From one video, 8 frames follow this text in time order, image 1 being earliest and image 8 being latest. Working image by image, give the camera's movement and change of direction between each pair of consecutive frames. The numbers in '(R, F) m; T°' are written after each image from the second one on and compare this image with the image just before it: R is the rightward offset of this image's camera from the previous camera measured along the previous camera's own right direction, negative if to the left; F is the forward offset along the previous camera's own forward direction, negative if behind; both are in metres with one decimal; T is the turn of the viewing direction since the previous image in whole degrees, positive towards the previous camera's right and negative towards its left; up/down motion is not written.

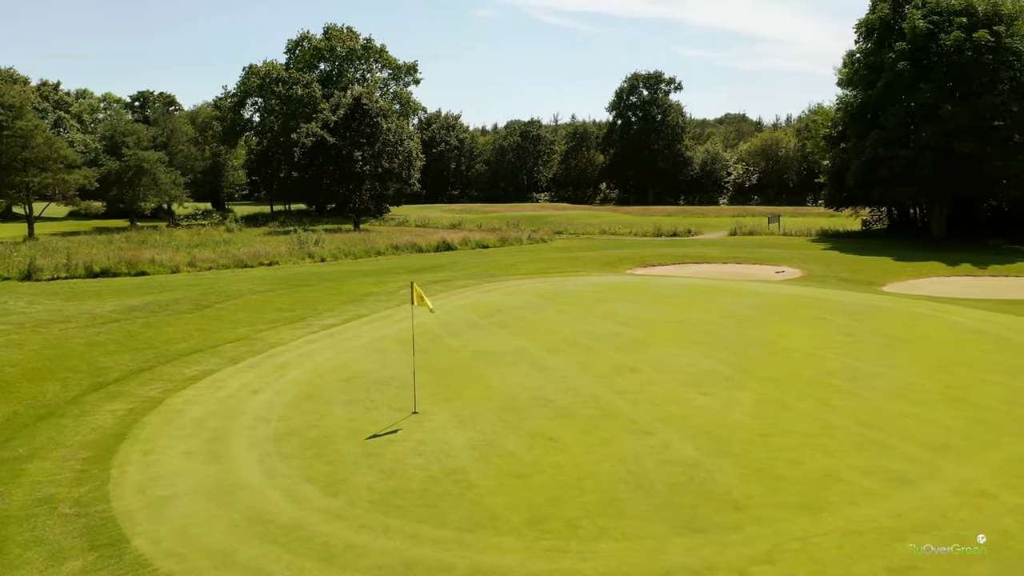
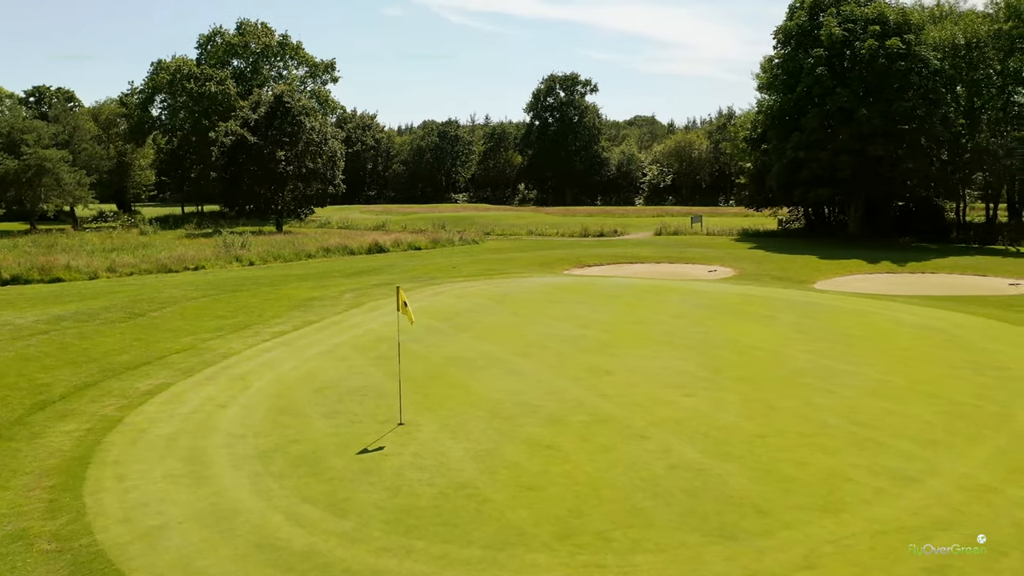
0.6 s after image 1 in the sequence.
(-0.8, +0.3) m; +6°
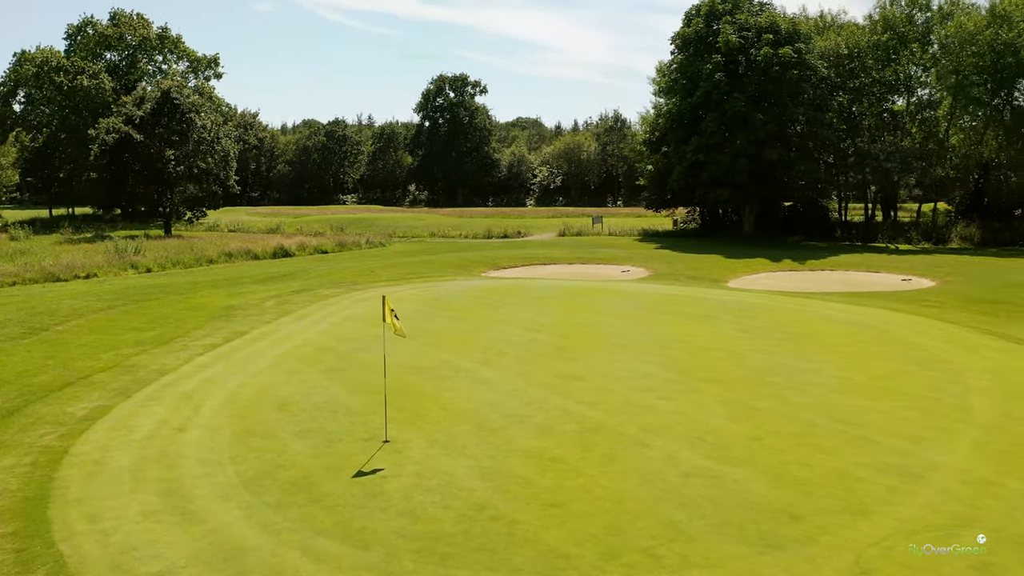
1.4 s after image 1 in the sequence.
(-1.0, +0.4) m; +8°
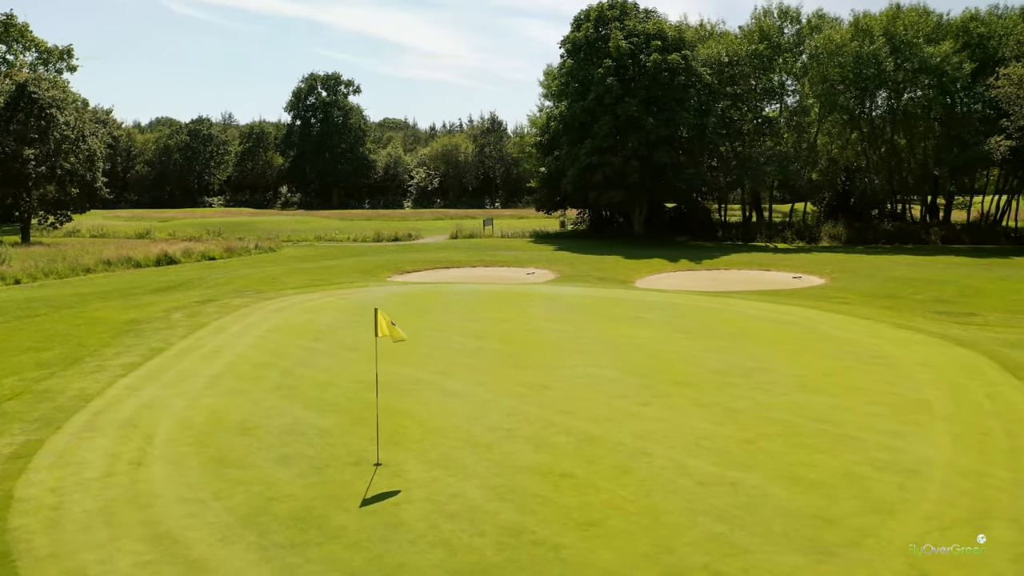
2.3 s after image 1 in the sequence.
(-1.1, +0.4) m; +9°
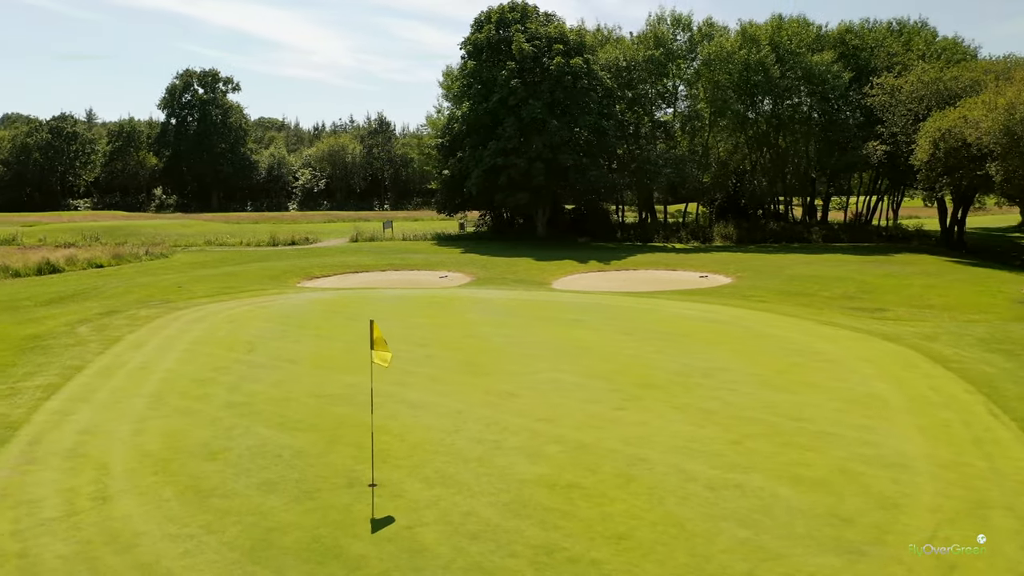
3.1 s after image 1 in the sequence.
(-1.0, +0.3) m; +8°
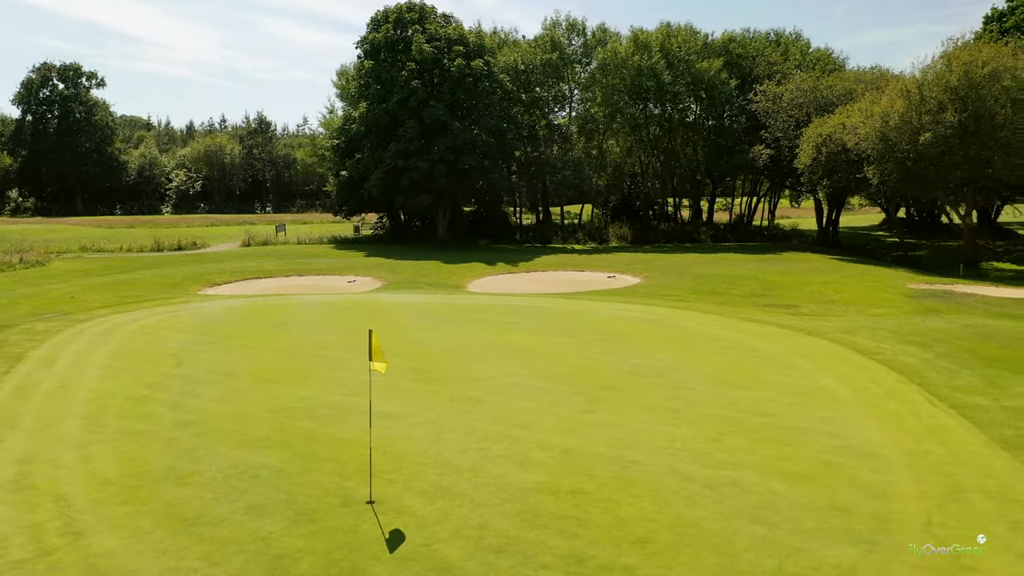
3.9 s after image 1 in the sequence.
(-1.0, +0.2) m; +8°
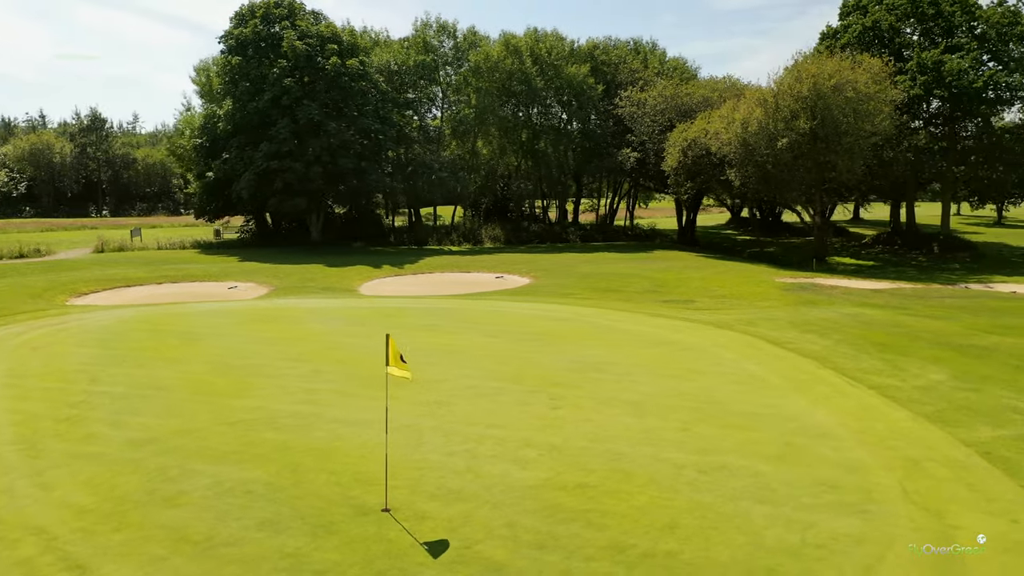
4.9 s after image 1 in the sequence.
(-1.3, 0.0) m; +11°
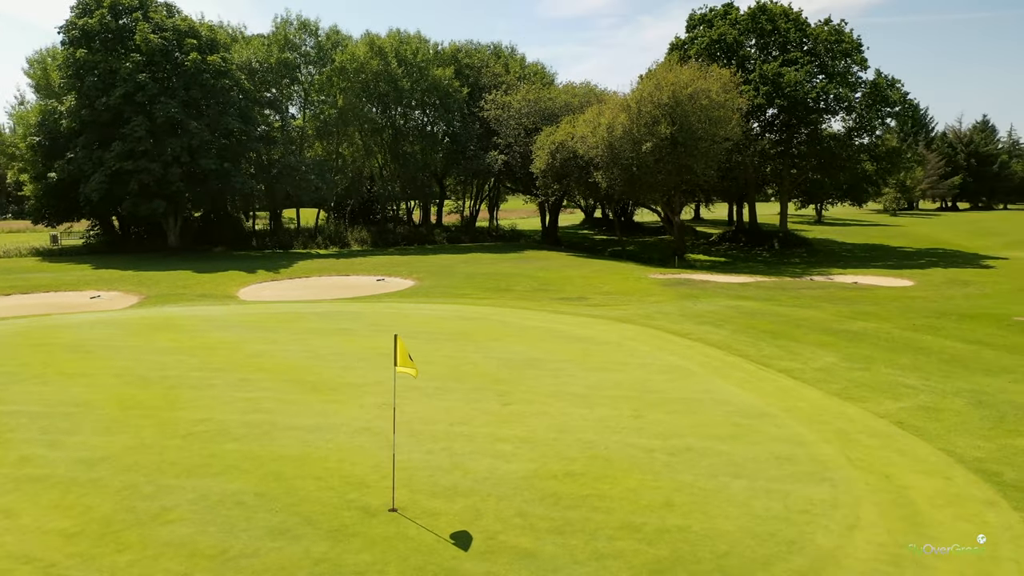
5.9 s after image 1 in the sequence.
(-1.2, -0.1) m; +11°
